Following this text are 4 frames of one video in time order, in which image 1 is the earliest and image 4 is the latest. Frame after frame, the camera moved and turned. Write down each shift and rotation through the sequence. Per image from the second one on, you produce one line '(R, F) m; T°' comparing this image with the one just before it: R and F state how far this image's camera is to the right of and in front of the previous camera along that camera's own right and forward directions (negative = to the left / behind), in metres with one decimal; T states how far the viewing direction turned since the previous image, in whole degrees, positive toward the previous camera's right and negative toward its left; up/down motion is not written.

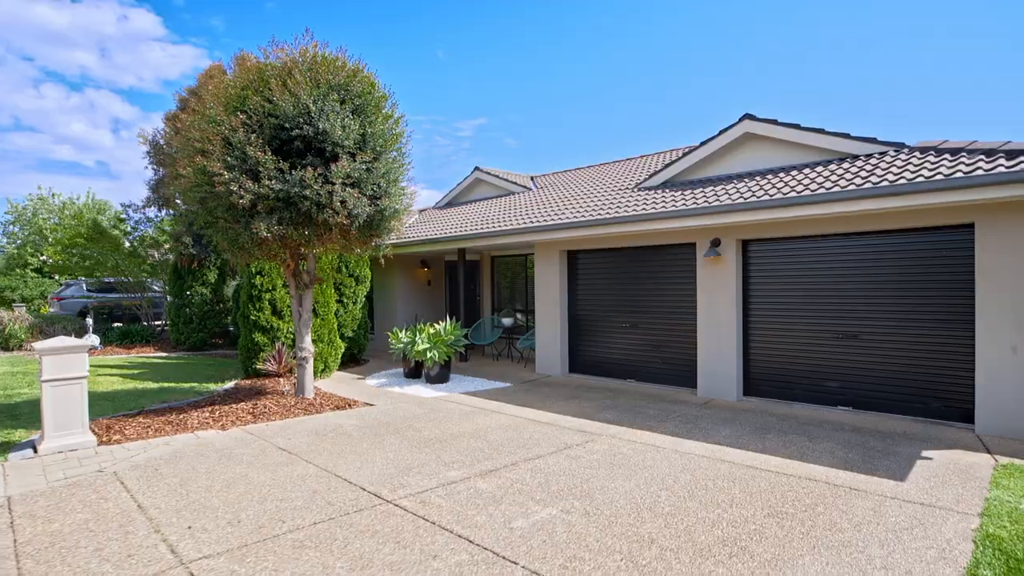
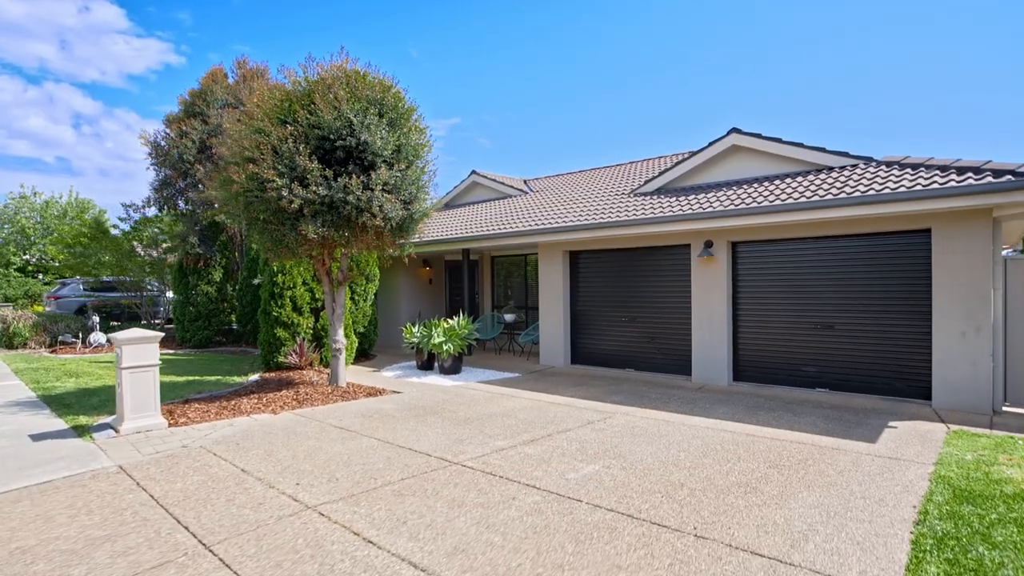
(-0.6, -0.7) m; +3°
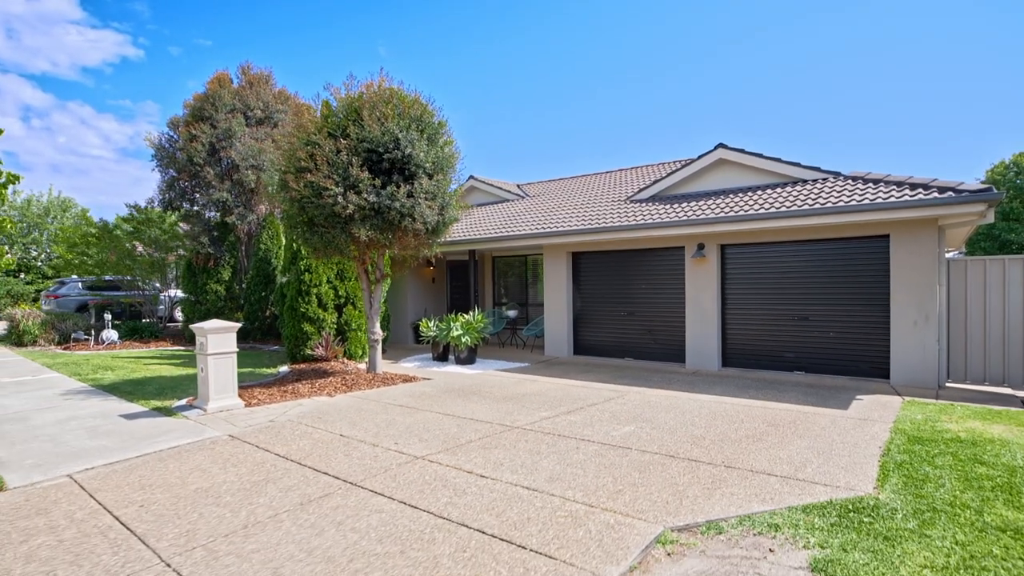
(-0.8, -0.9) m; +3°
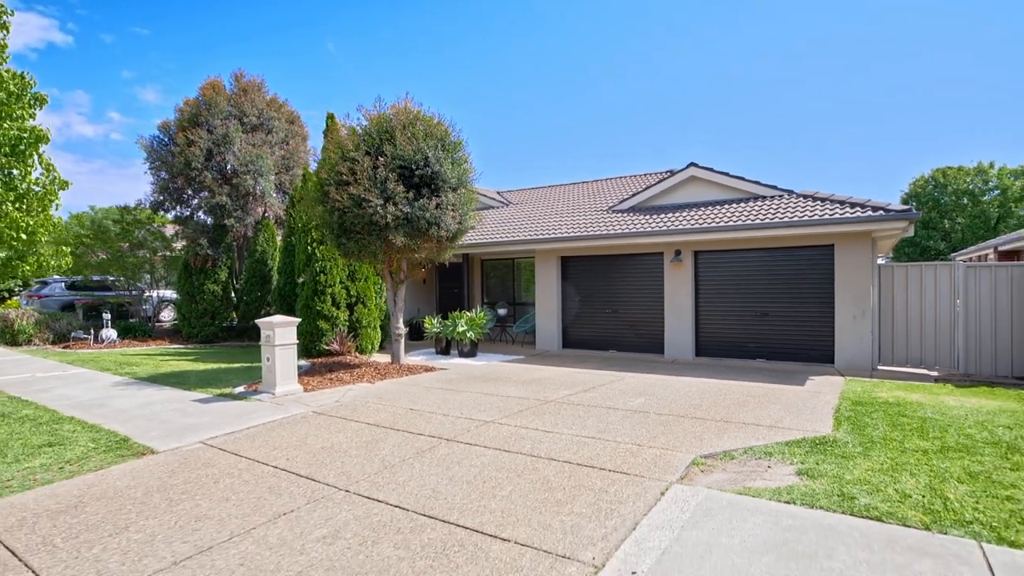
(-1.0, -1.1) m; +5°
